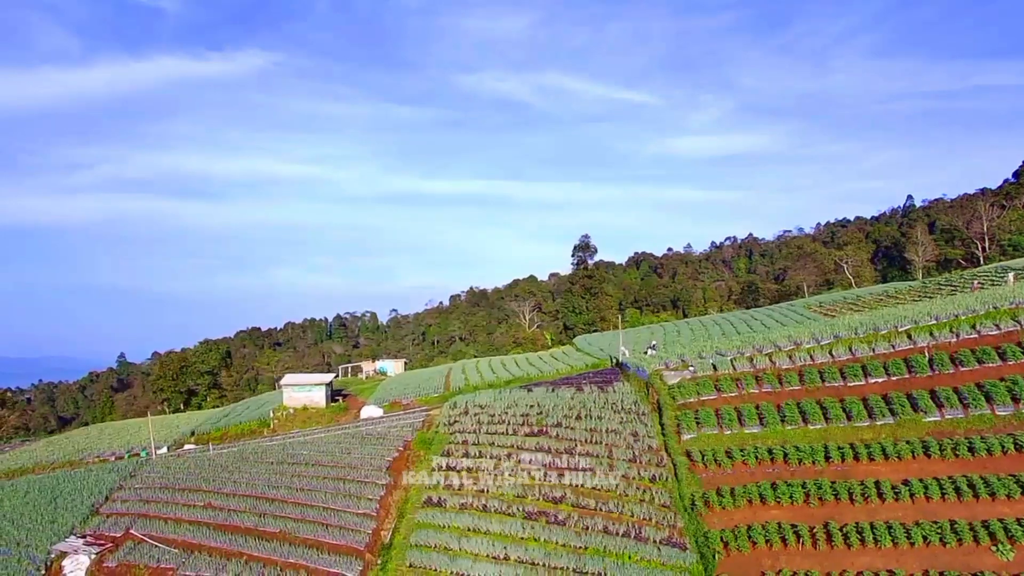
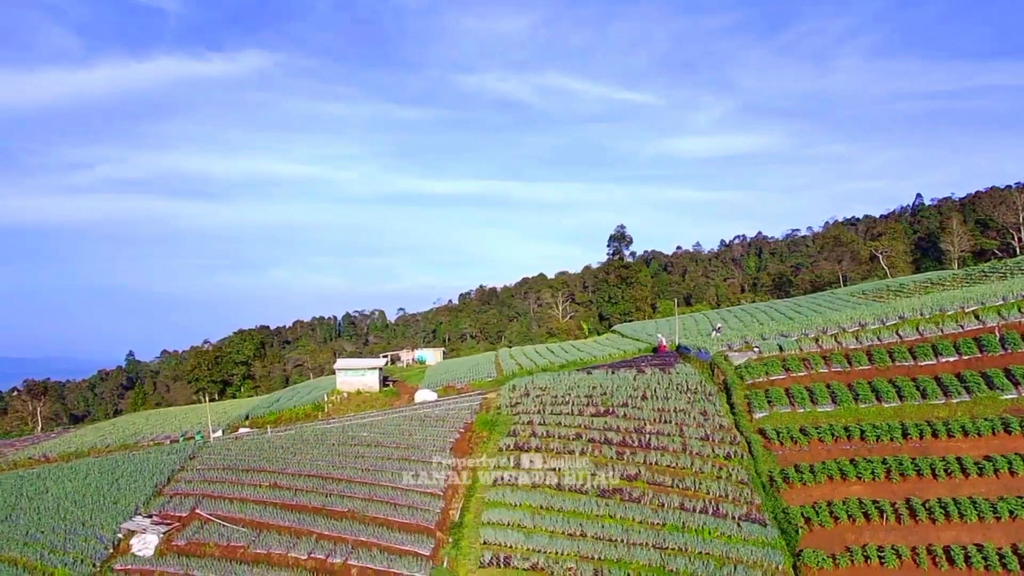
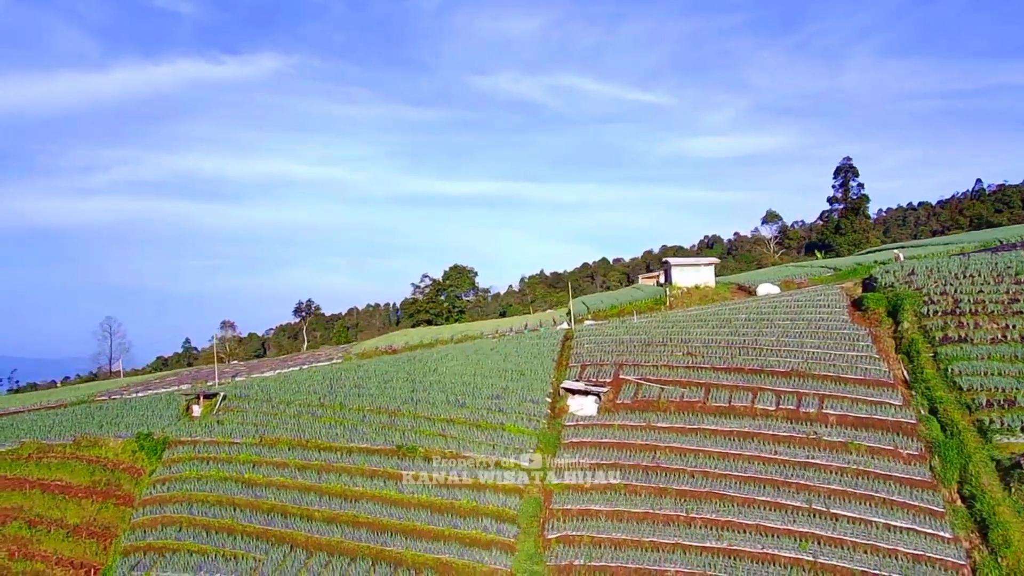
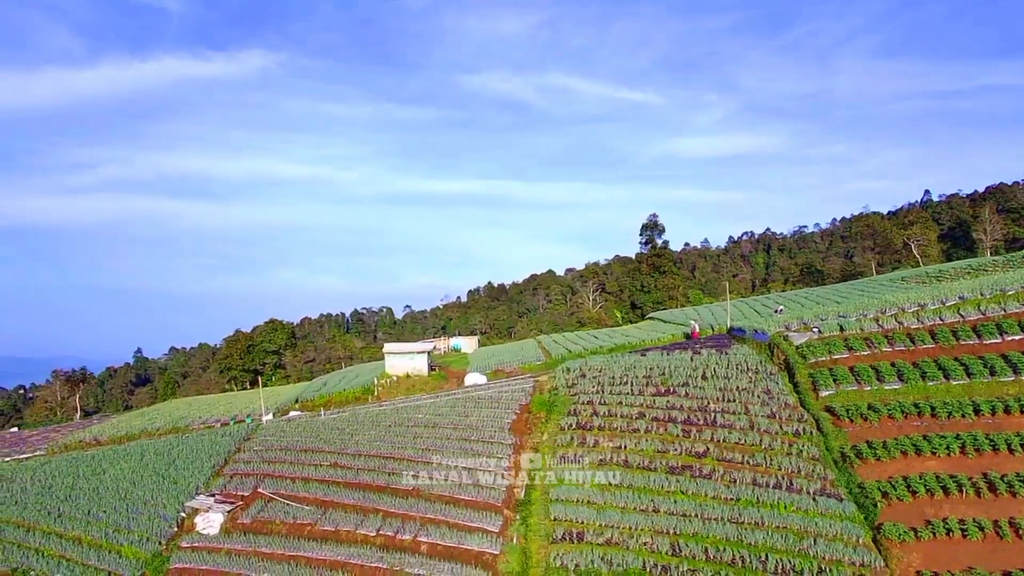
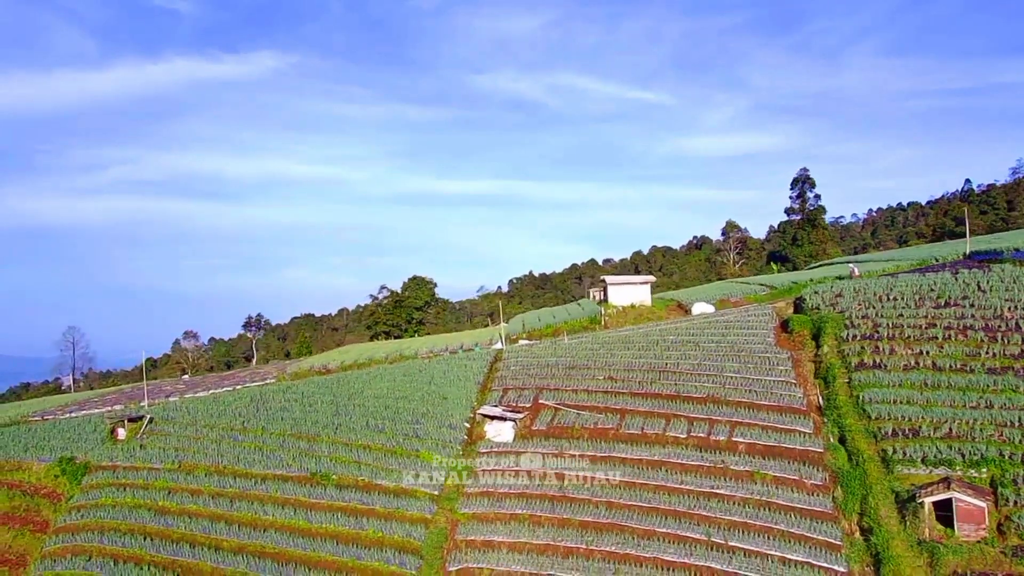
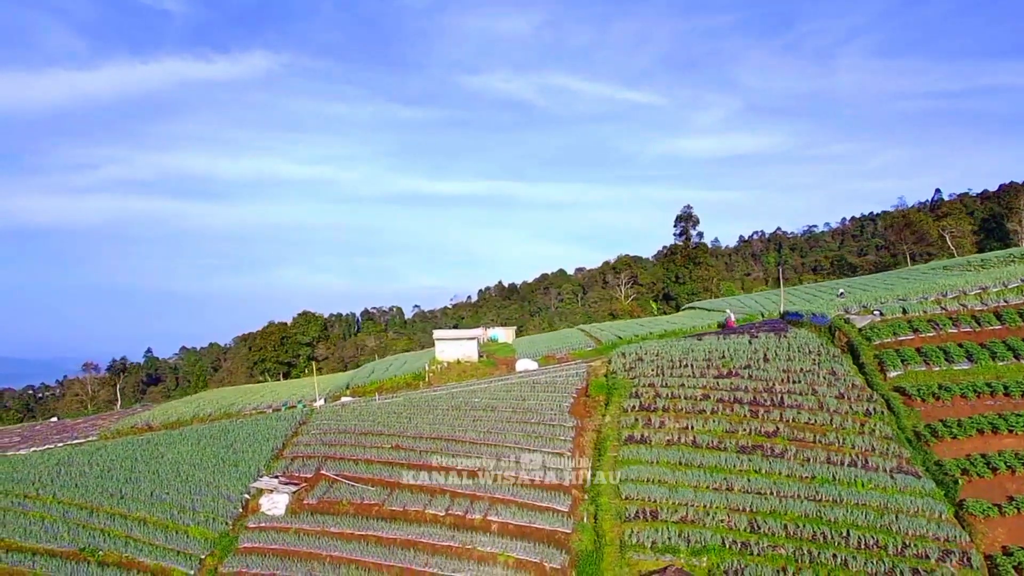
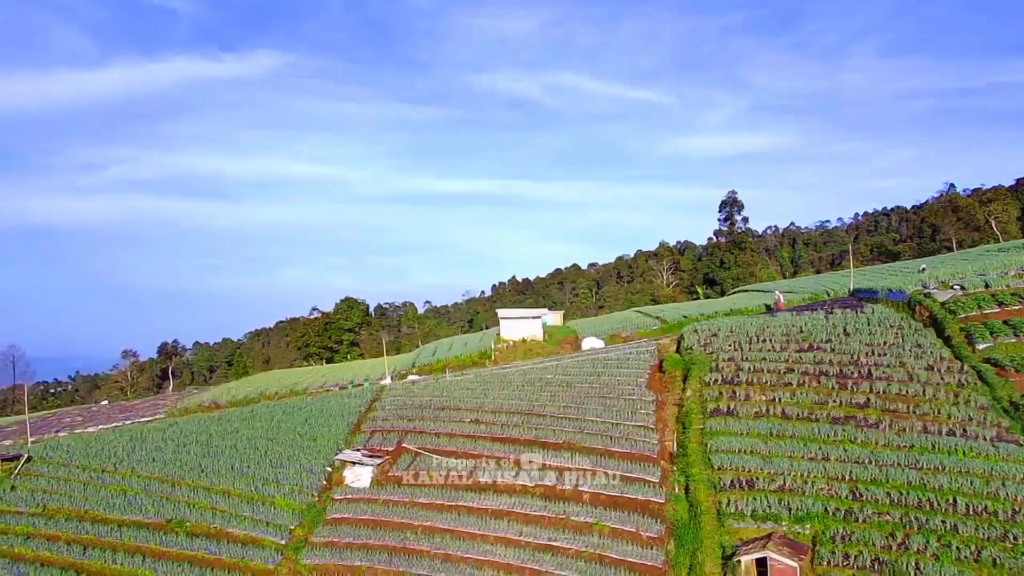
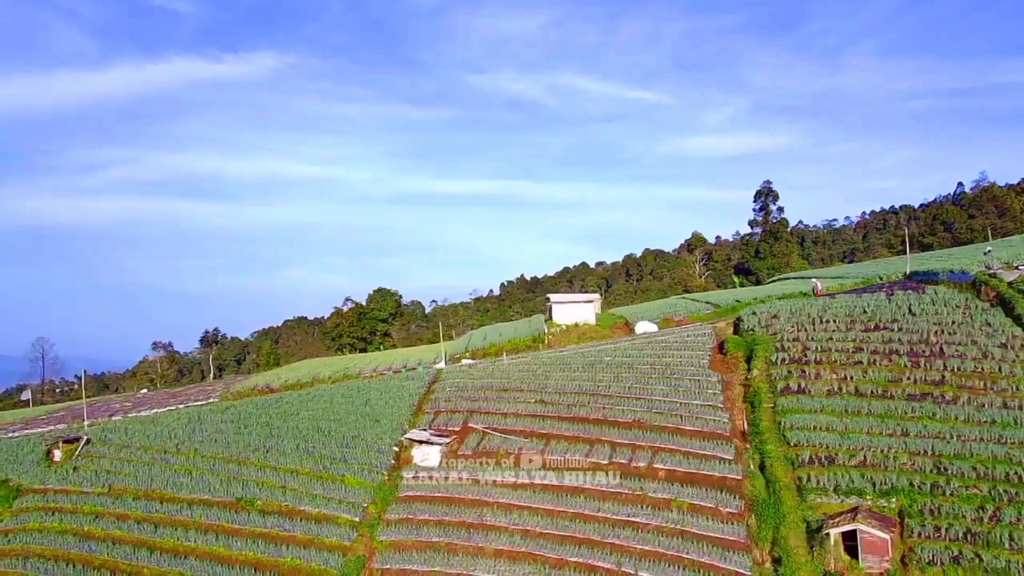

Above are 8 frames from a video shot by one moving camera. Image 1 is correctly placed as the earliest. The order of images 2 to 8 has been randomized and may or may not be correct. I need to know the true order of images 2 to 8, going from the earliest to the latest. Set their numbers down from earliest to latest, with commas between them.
2, 4, 6, 7, 8, 5, 3
